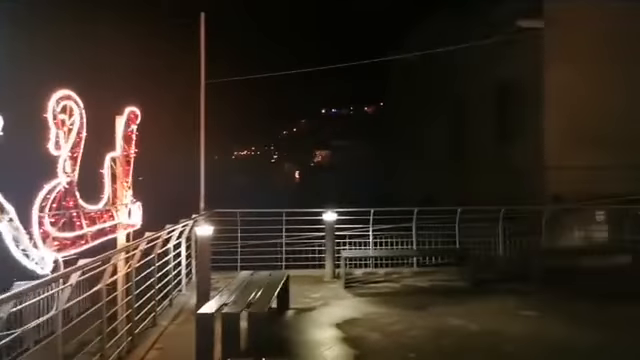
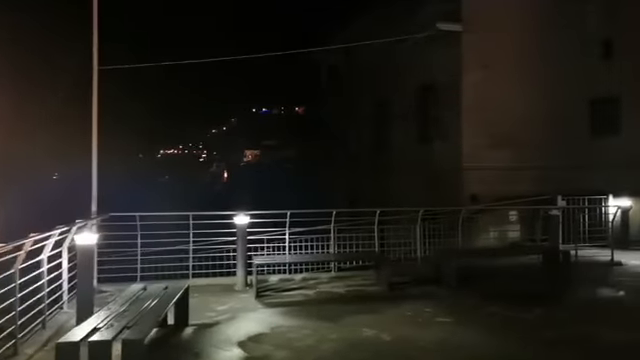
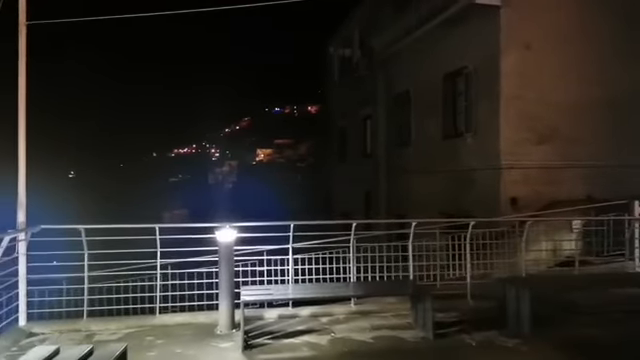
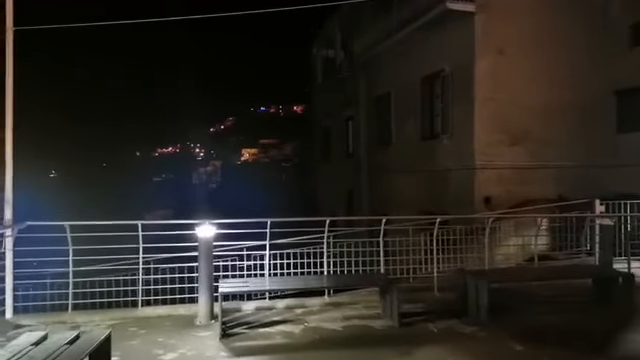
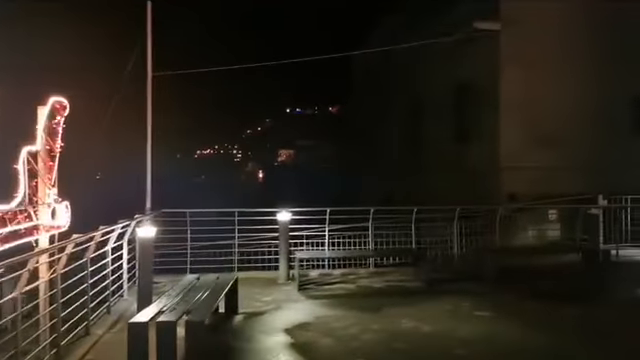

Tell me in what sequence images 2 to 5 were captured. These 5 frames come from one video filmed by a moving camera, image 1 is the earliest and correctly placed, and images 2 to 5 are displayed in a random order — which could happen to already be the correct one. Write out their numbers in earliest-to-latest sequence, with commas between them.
5, 2, 4, 3
